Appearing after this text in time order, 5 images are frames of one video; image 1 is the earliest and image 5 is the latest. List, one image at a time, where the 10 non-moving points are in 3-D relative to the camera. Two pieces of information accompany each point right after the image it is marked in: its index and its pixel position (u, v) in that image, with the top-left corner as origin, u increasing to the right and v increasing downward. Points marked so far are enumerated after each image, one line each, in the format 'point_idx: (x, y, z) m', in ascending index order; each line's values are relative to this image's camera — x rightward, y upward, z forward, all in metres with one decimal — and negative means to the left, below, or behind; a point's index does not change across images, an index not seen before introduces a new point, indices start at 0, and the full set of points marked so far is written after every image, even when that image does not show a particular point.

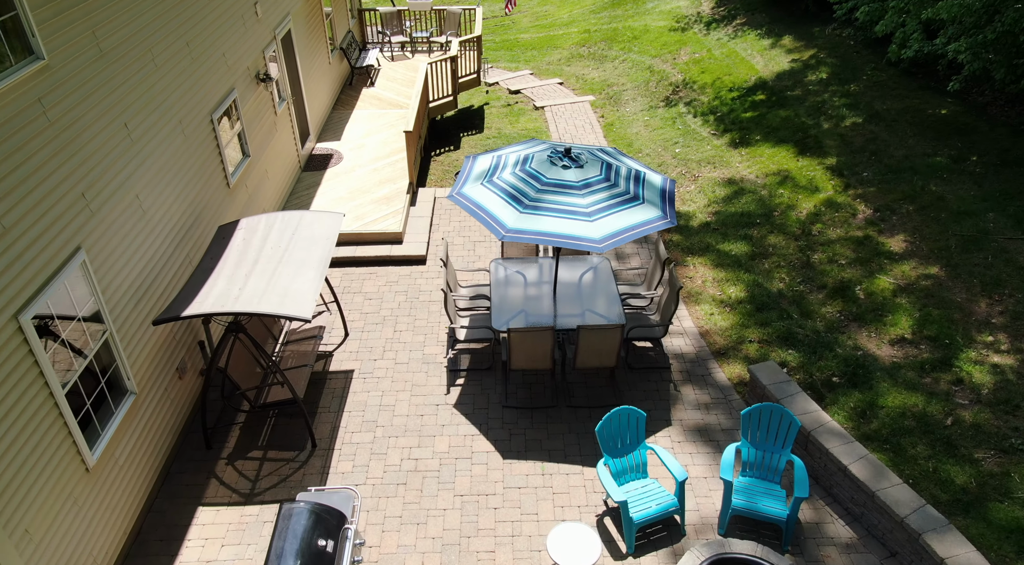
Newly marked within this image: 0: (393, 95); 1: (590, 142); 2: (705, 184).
0: (-2.5, +4.0, +14.3) m
1: (+1.7, +3.0, +14.4) m
2: (+3.4, +1.7, +11.8) m
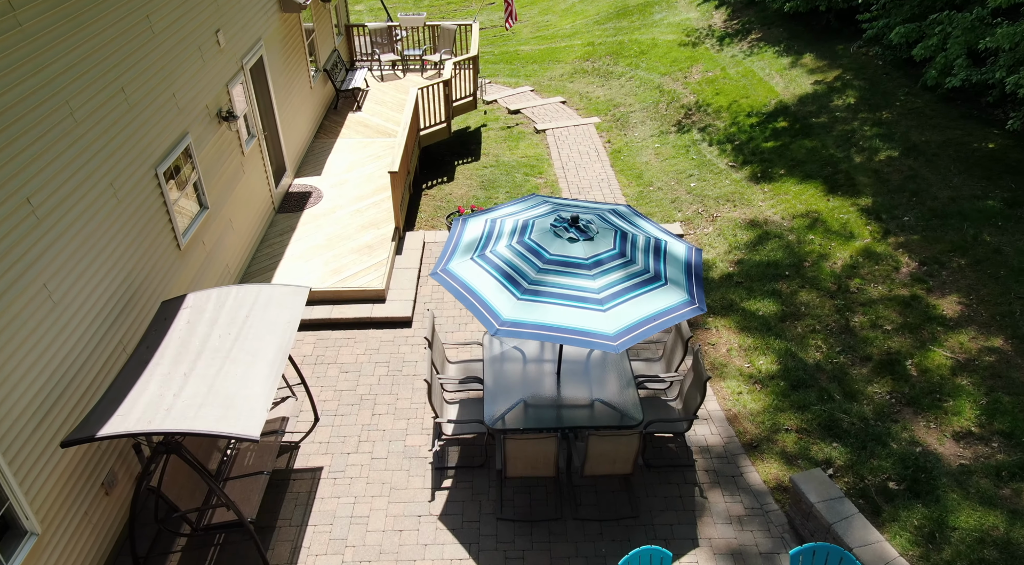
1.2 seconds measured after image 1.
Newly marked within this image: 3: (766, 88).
0: (-2.5, +3.1, +13.1) m
1: (+1.6, +2.2, +13.2) m
2: (+3.3, +0.9, +10.6) m
3: (+5.3, +4.1, +14.2) m
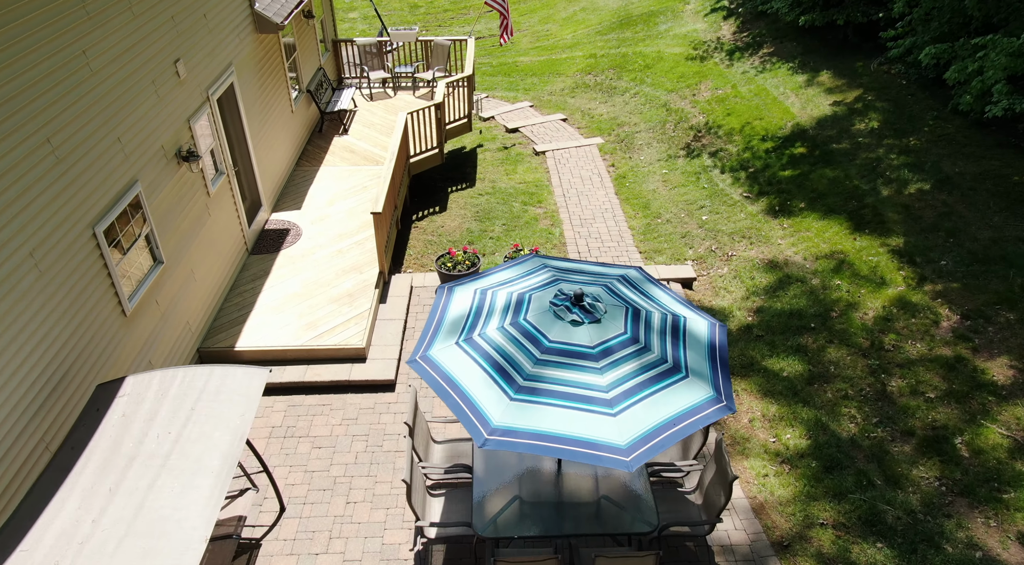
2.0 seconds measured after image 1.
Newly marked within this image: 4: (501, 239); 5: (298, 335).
0: (-2.6, +2.5, +12.2) m
1: (+1.6, +1.5, +12.3) m
2: (+3.3, +0.2, +9.7) m
3: (+5.3, +3.4, +13.3) m
4: (-0.2, +0.7, +11.1) m
5: (-2.5, -0.6, +7.9) m
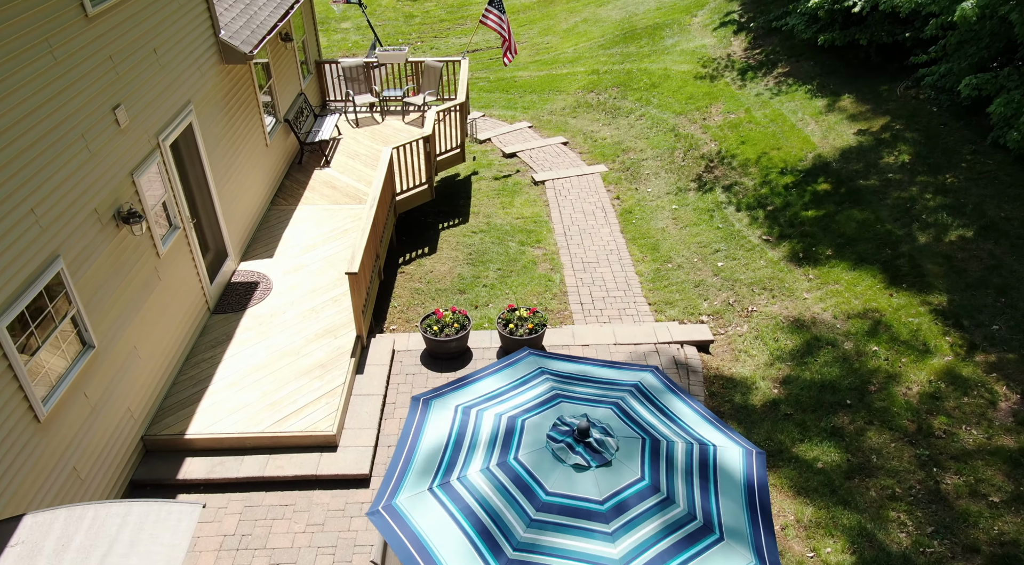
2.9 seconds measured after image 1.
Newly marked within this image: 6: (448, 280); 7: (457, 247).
0: (-2.7, +1.7, +11.2) m
1: (+1.5, +0.7, +11.2) m
2: (+3.2, -0.6, +8.7) m
3: (+5.2, +2.6, +12.2) m
4: (-0.3, -0.1, +10.1) m
5: (-2.6, -1.4, +6.9) m
6: (-1.0, 0.0, +10.2) m
7: (-0.9, +0.6, +11.1) m
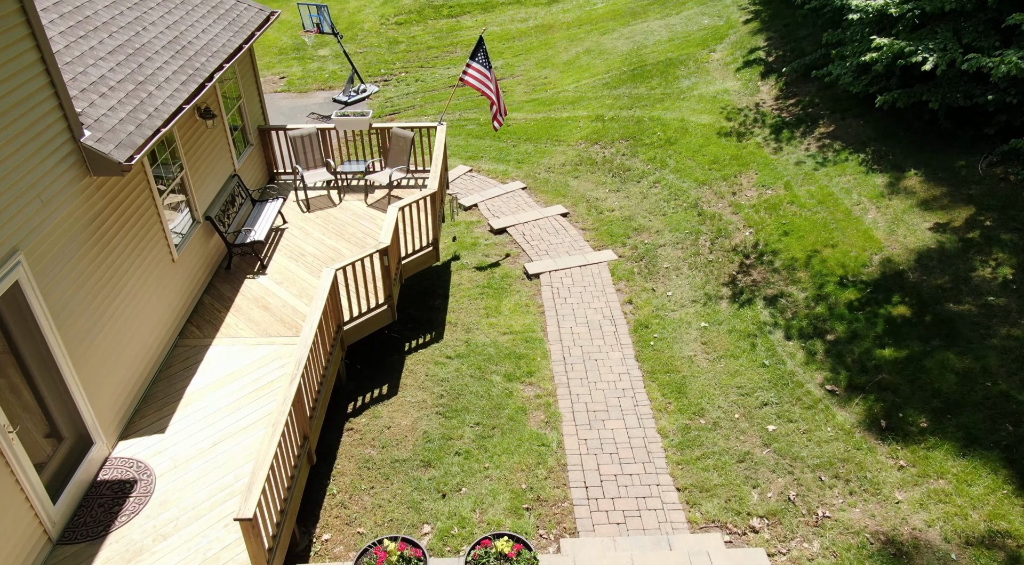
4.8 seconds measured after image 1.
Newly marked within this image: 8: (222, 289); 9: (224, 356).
0: (-2.9, -0.2, +8.7) m
1: (+1.3, -1.2, +8.7) m
2: (+3.0, -2.4, +6.2) m
3: (+5.0, +0.8, +9.7) m
4: (-0.5, -1.9, +7.6) m
5: (-2.8, -3.3, +4.4) m
6: (-1.2, -1.8, +7.7) m
7: (-1.1, -1.3, +8.6) m
8: (-3.8, -0.1, +8.9) m
9: (-3.3, -0.8, +7.8) m
